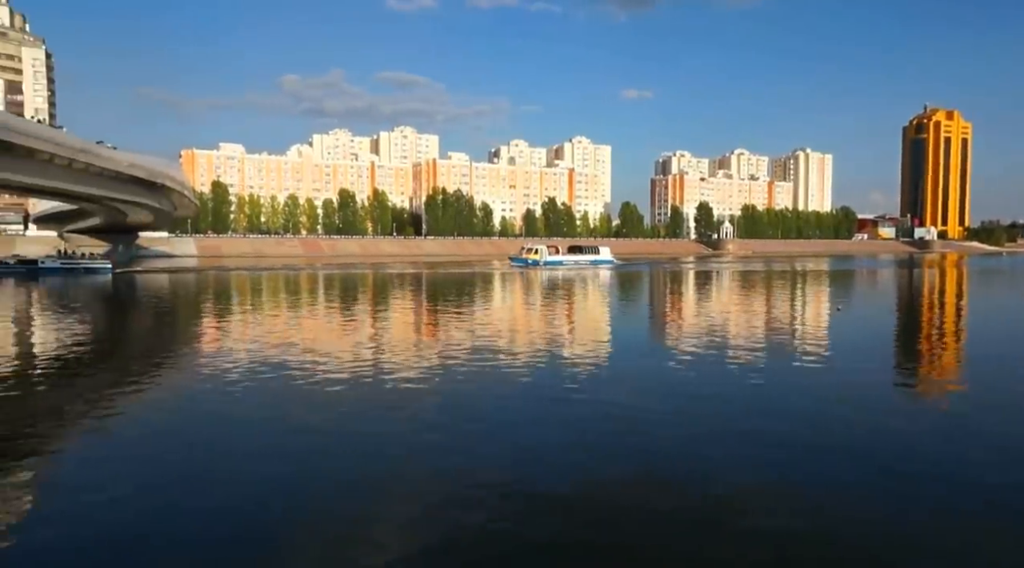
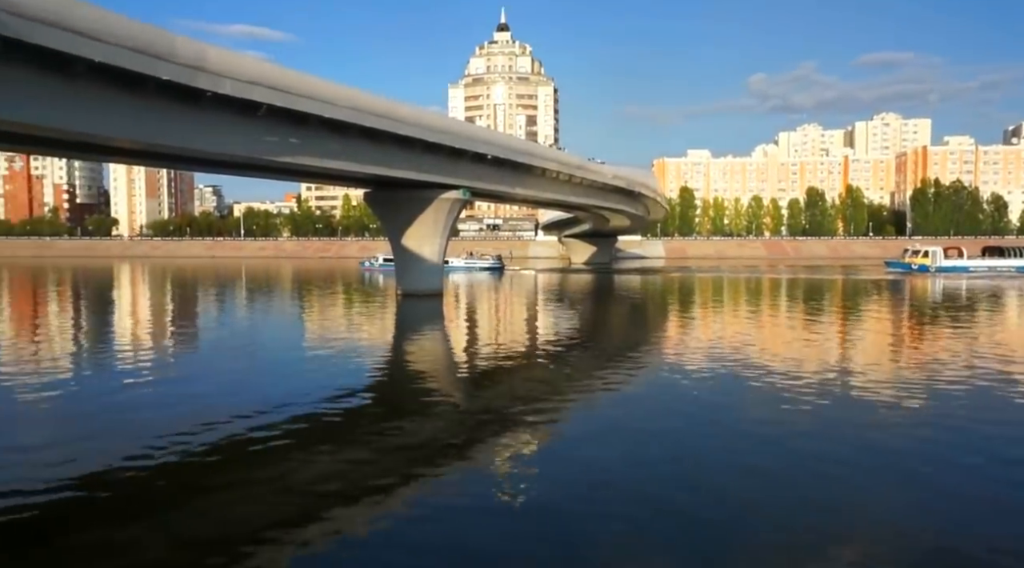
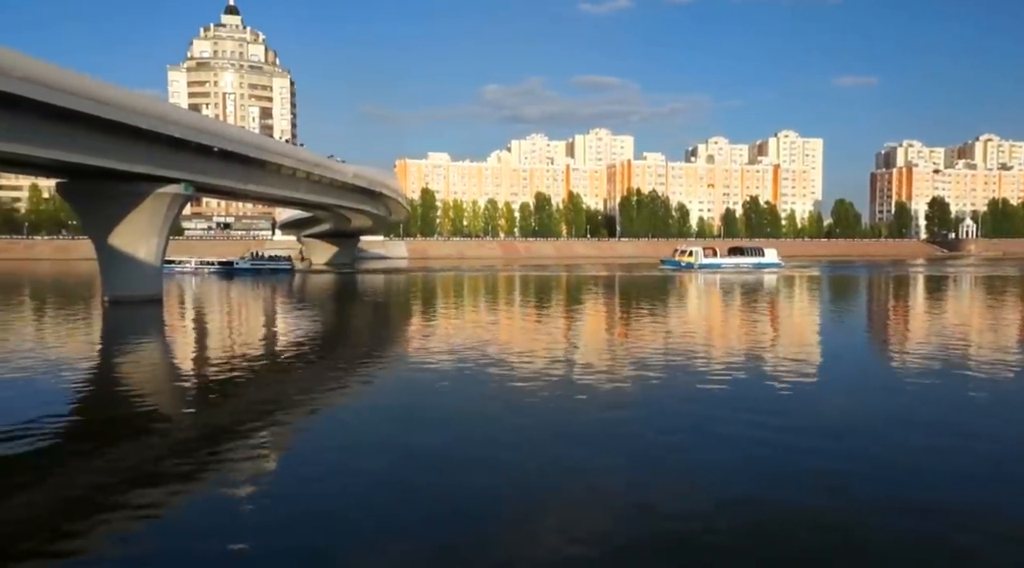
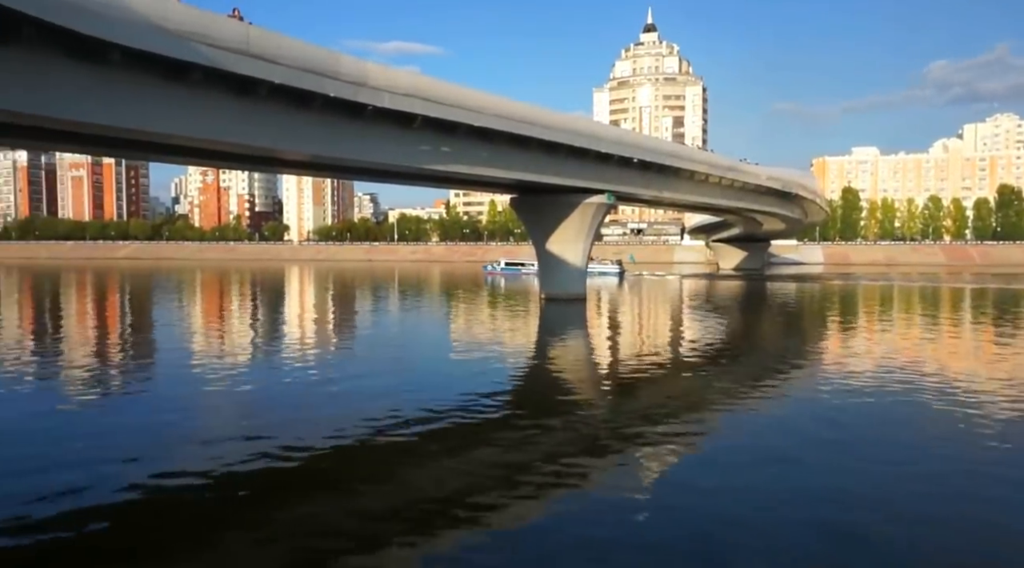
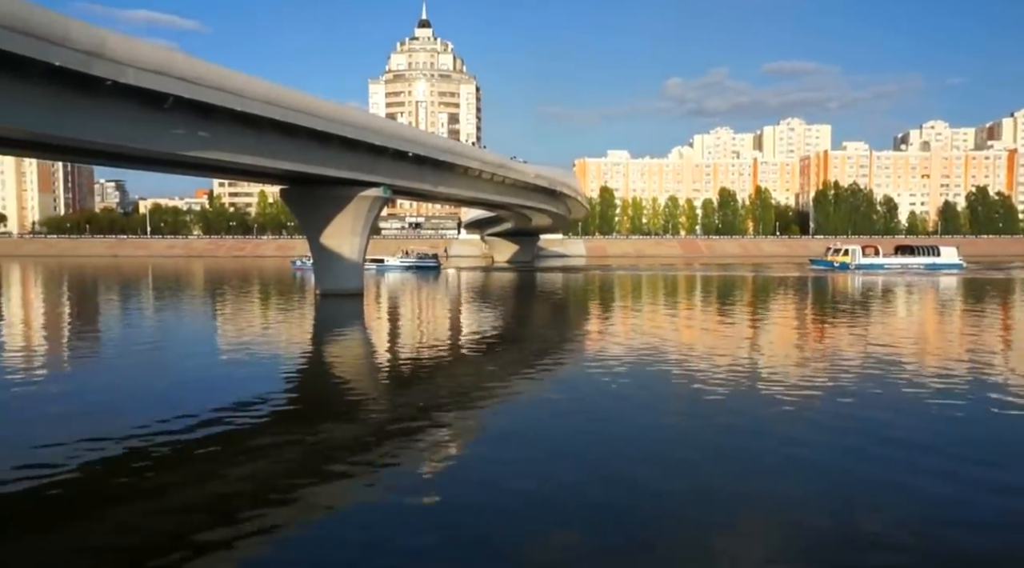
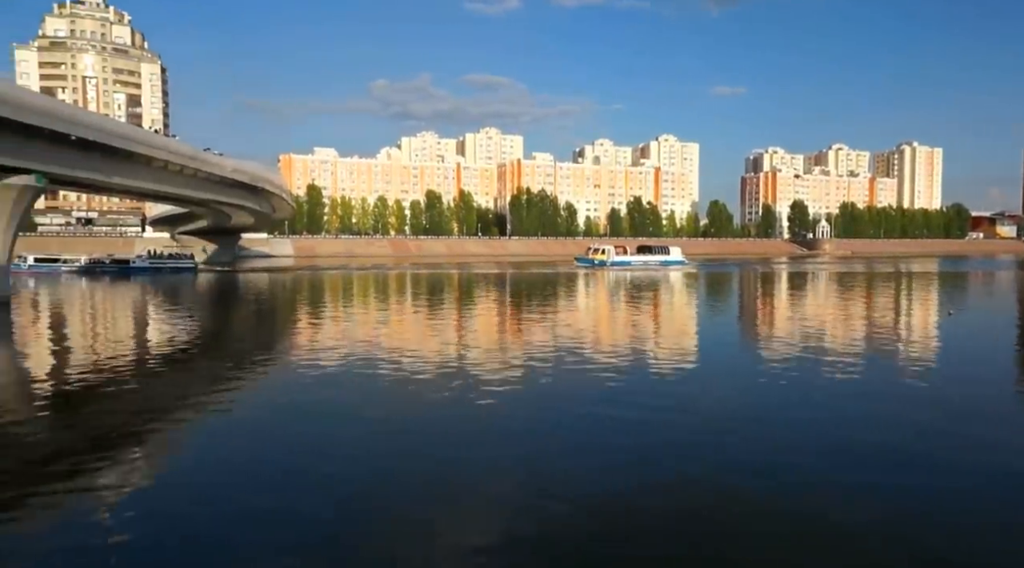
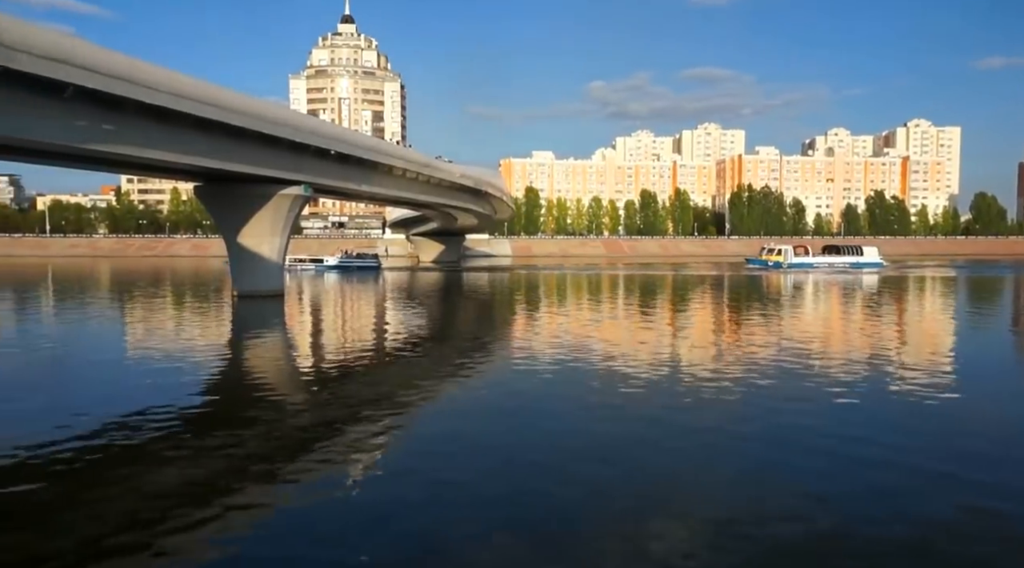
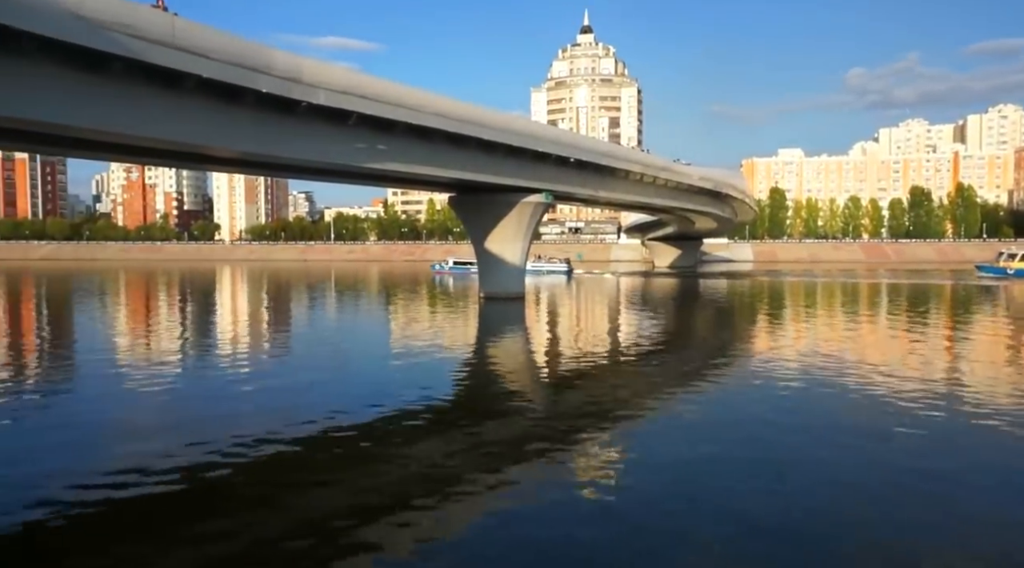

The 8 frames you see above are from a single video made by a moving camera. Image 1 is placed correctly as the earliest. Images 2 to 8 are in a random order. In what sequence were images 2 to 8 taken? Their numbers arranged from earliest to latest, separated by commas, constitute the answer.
6, 3, 7, 5, 2, 8, 4
